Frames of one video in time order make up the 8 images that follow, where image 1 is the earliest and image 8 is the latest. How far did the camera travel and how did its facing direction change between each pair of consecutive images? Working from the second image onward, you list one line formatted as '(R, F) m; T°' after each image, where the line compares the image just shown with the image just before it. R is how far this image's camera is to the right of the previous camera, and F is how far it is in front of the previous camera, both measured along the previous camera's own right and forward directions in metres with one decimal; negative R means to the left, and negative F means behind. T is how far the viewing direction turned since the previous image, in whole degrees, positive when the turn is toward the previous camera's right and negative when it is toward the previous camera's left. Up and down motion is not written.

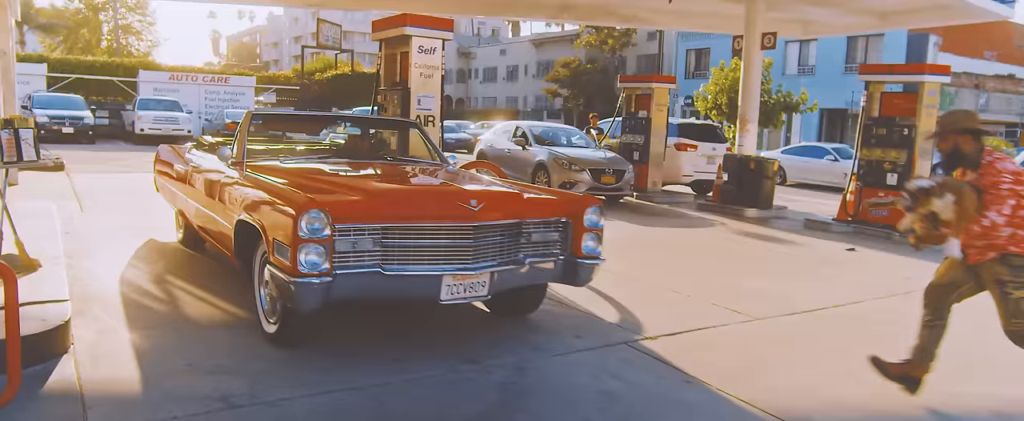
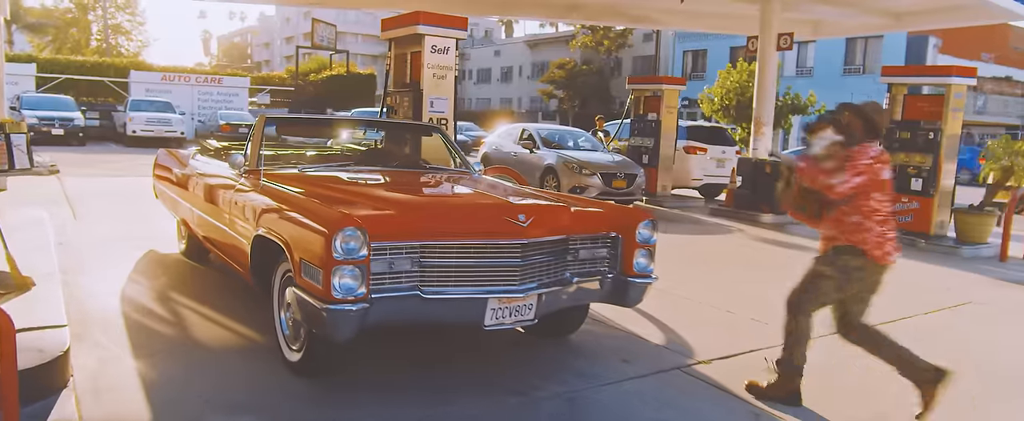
(-0.3, +0.4) m; +1°
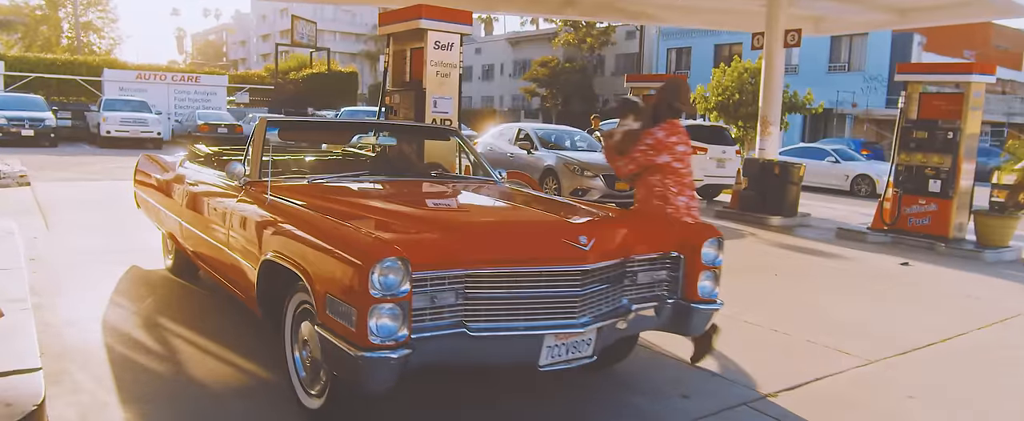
(-0.3, +0.6) m; +2°
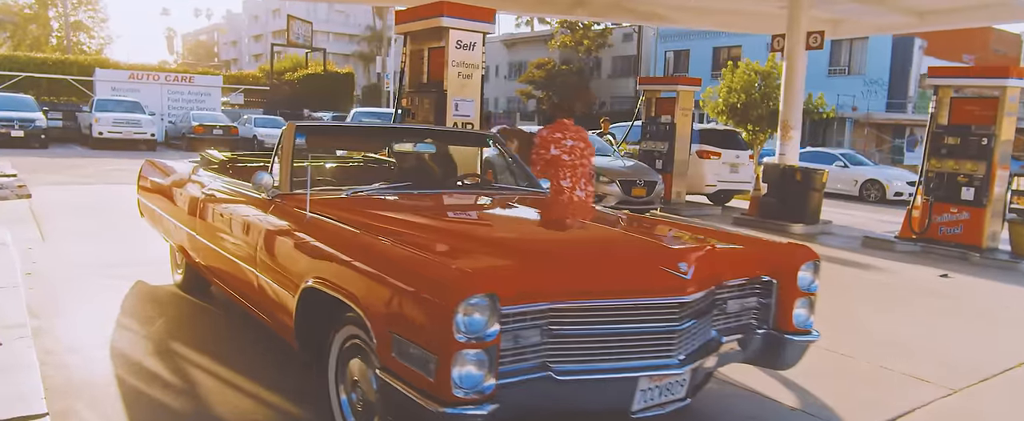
(-0.4, +0.4) m; +1°
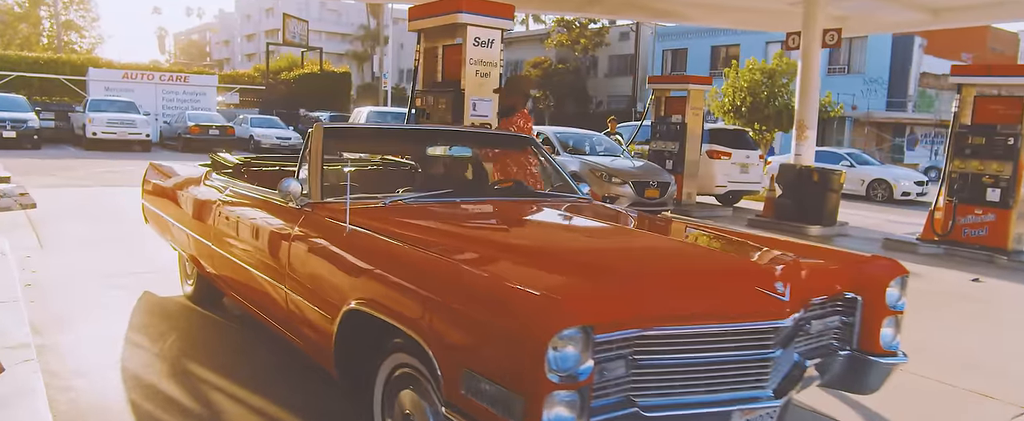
(-0.3, +0.3) m; +1°
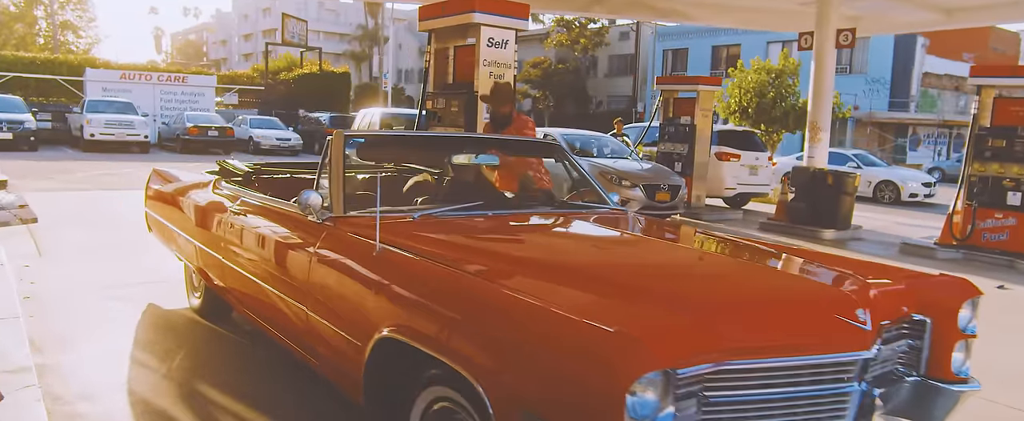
(-0.2, +0.2) m; 0°
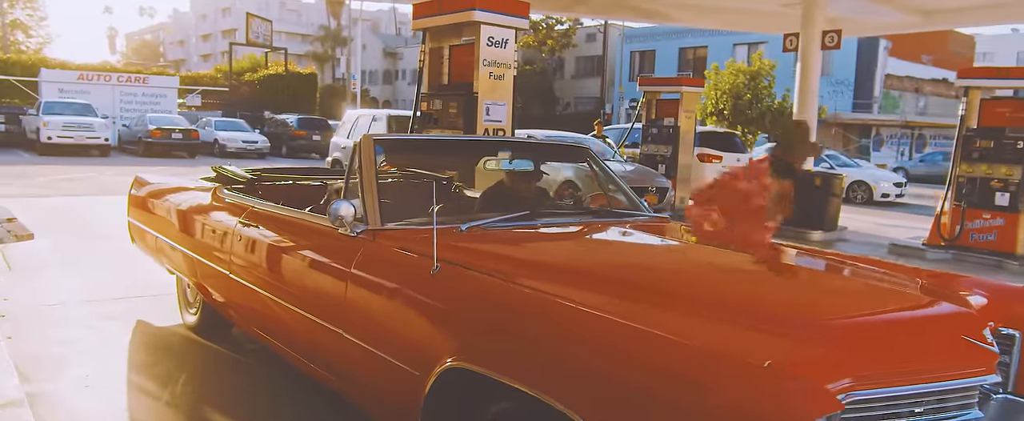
(-0.3, +0.3) m; +3°
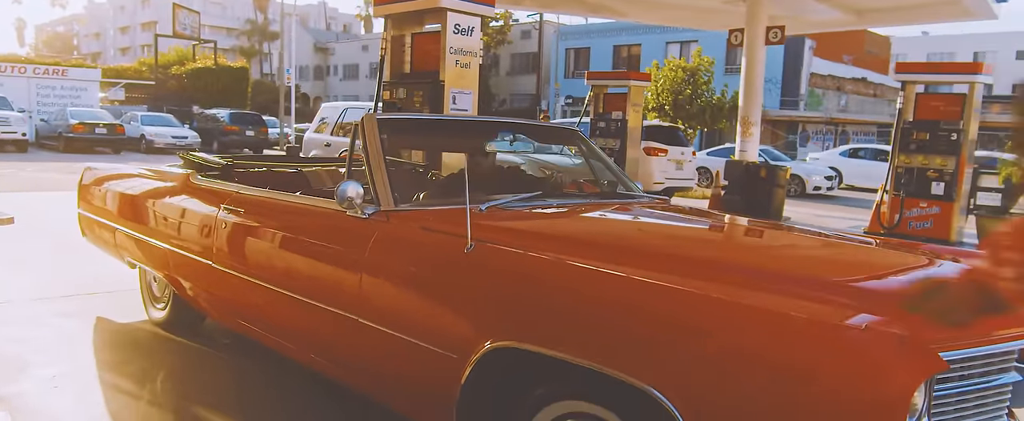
(-0.3, +0.1) m; +5°
